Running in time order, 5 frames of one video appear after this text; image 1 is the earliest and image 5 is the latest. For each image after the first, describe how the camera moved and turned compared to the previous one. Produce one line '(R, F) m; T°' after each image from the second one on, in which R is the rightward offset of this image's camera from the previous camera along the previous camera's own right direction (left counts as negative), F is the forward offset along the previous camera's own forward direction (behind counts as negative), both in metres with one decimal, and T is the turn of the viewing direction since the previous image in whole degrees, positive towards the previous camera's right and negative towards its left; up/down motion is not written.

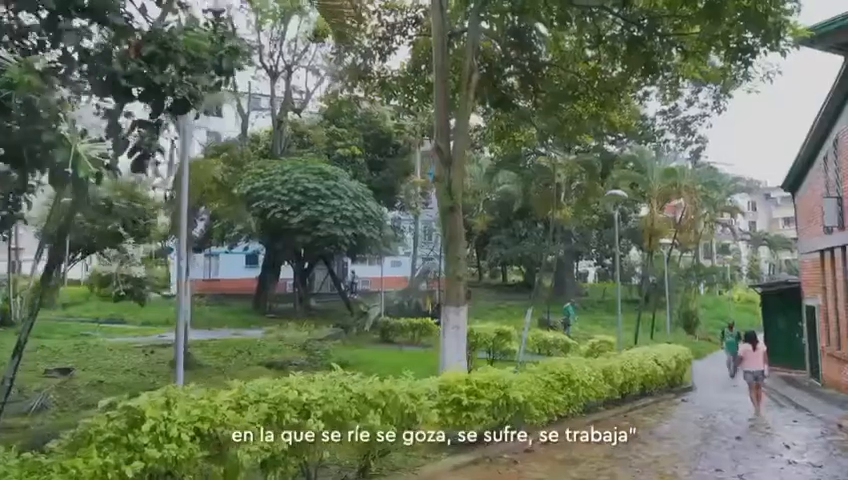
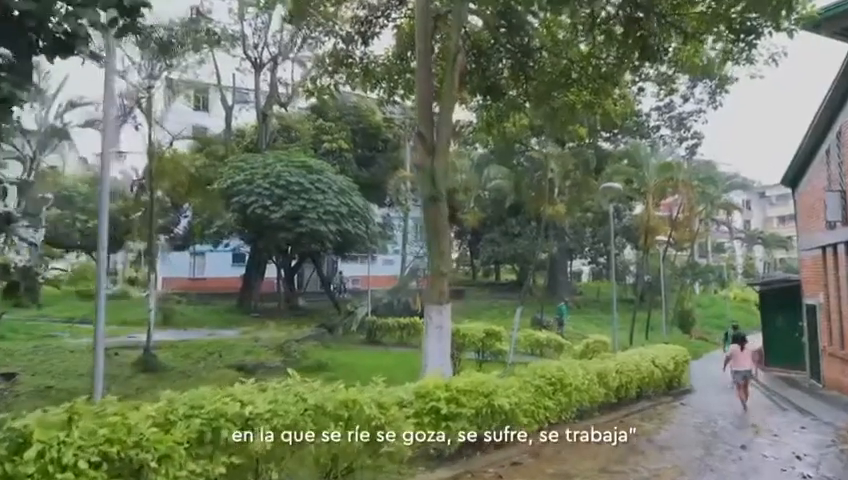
(+0.2, +0.6) m; +1°
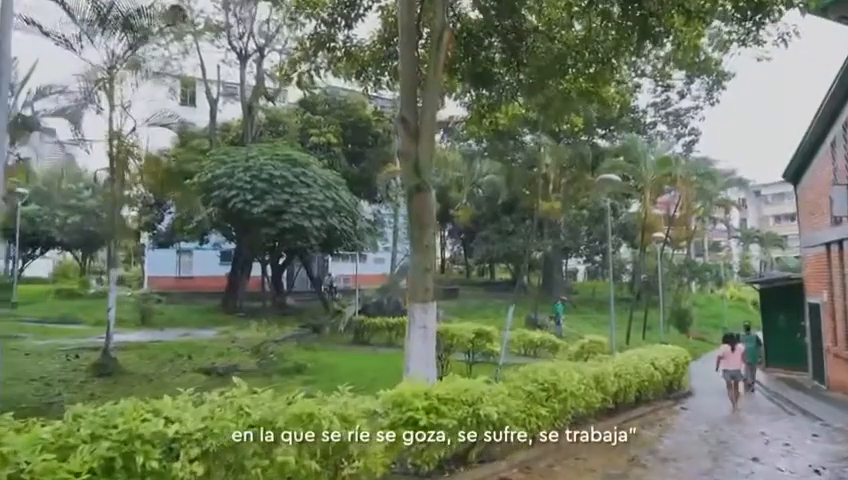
(+0.2, +0.6) m; 0°
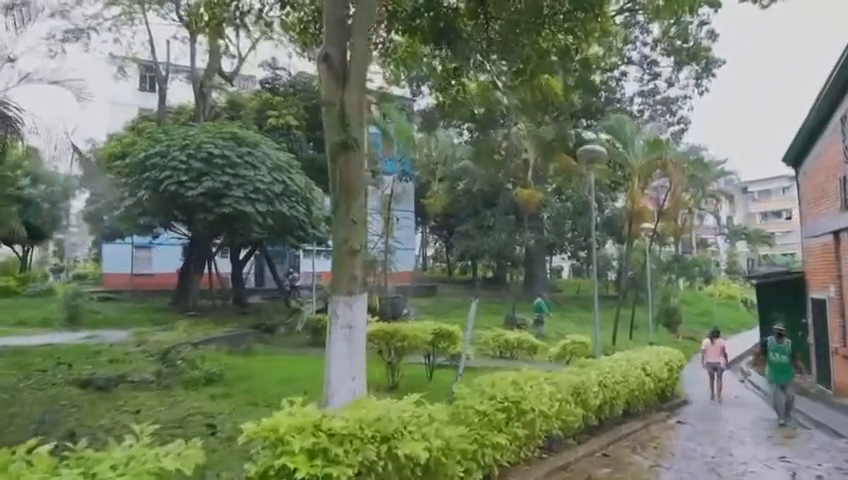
(+0.6, +1.7) m; +1°
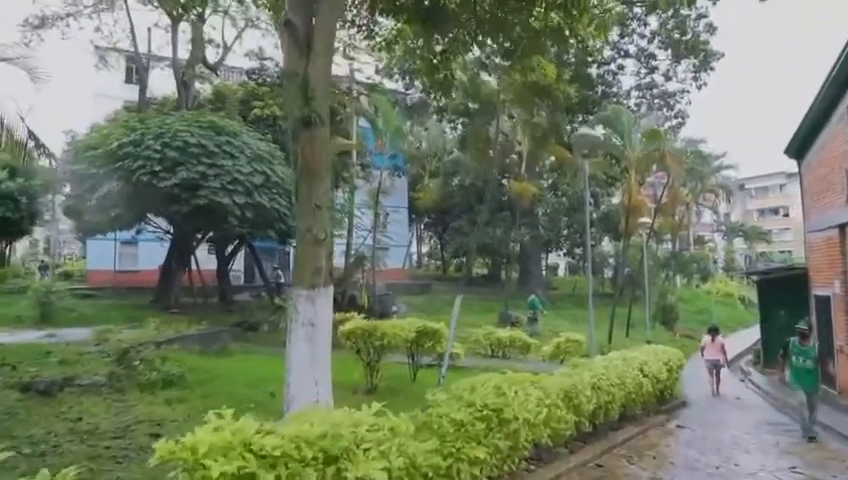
(+0.2, +0.6) m; 0°
